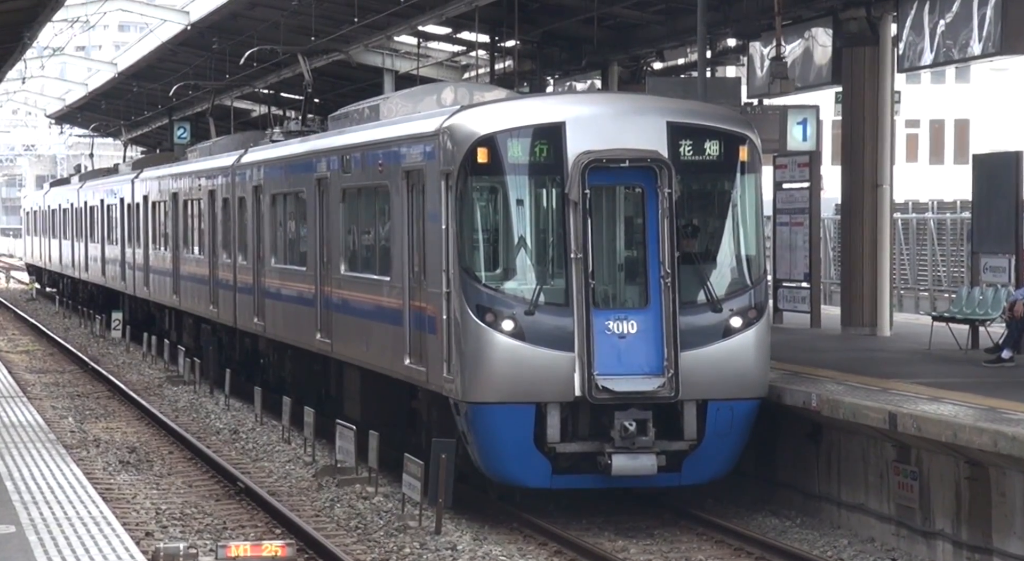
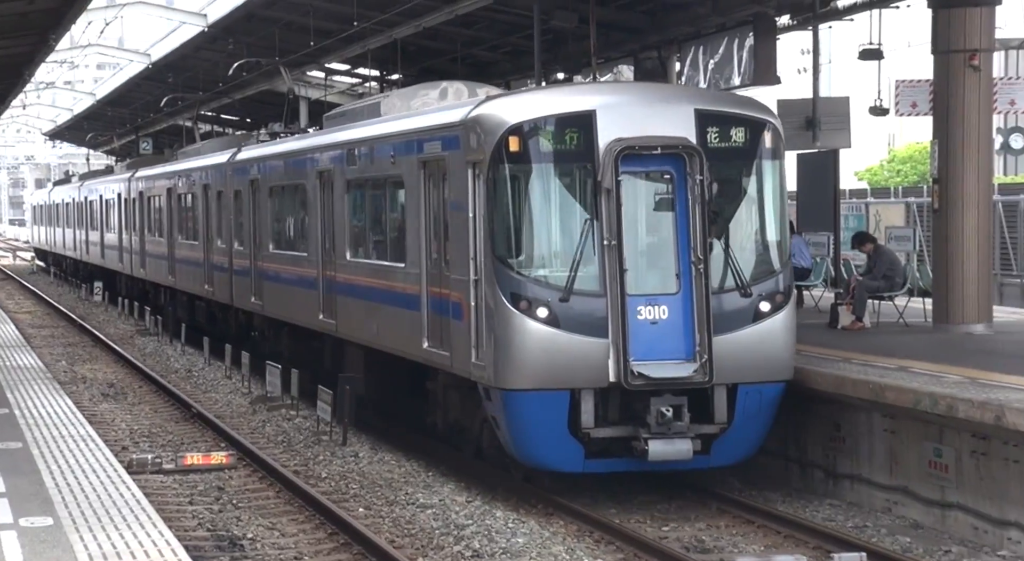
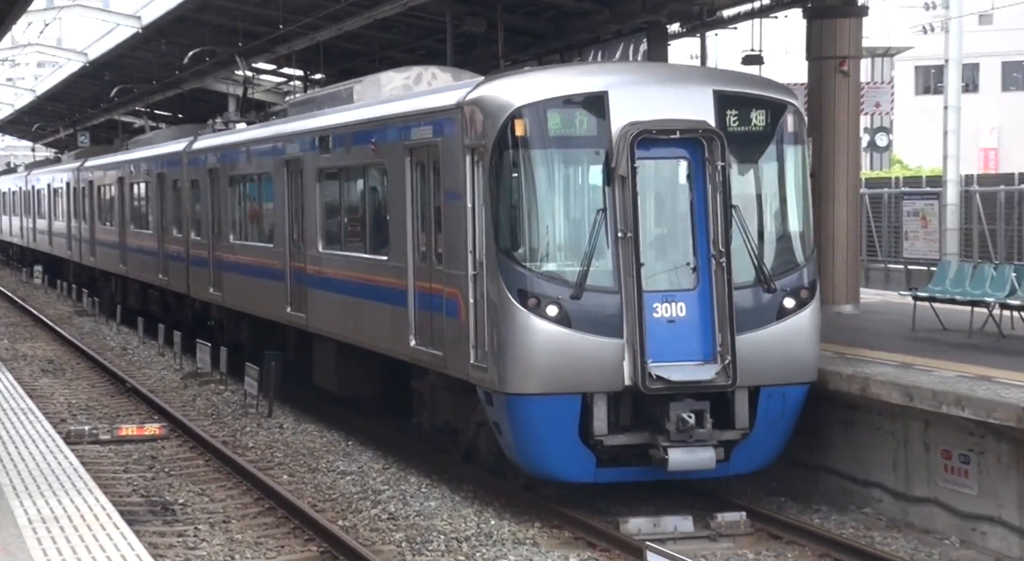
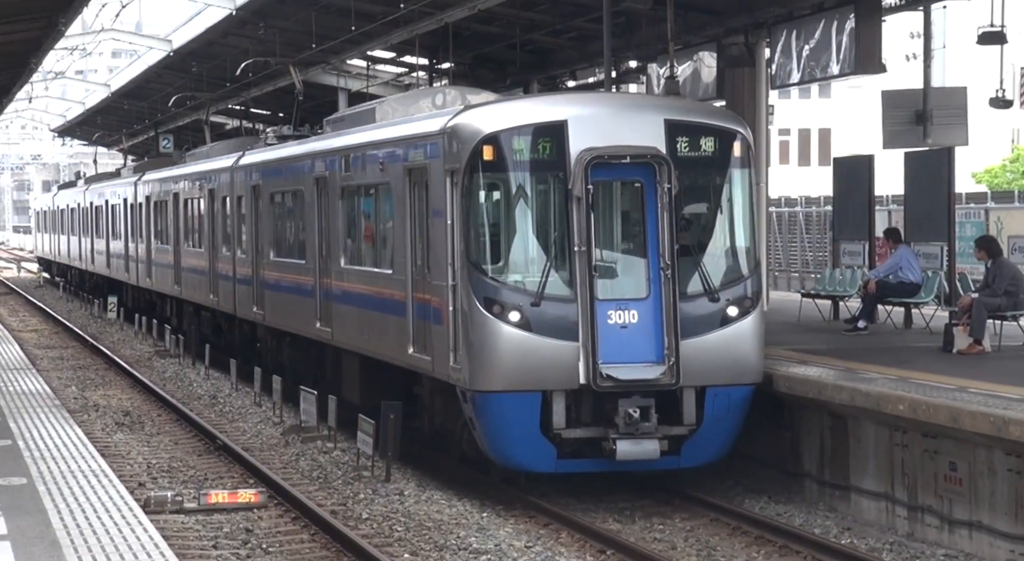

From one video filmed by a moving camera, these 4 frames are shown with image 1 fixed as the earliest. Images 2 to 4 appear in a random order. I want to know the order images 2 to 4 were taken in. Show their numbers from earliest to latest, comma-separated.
4, 2, 3
